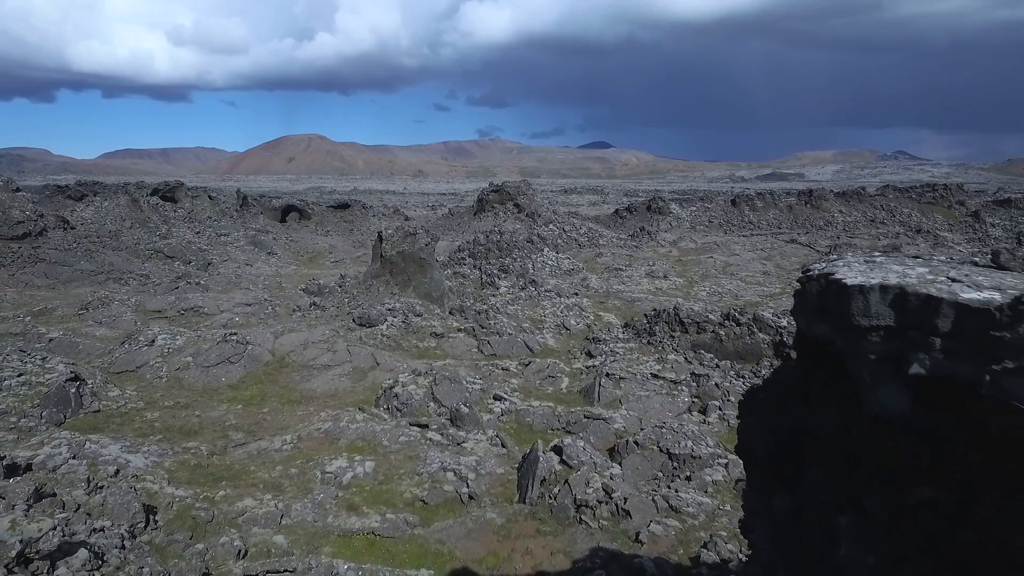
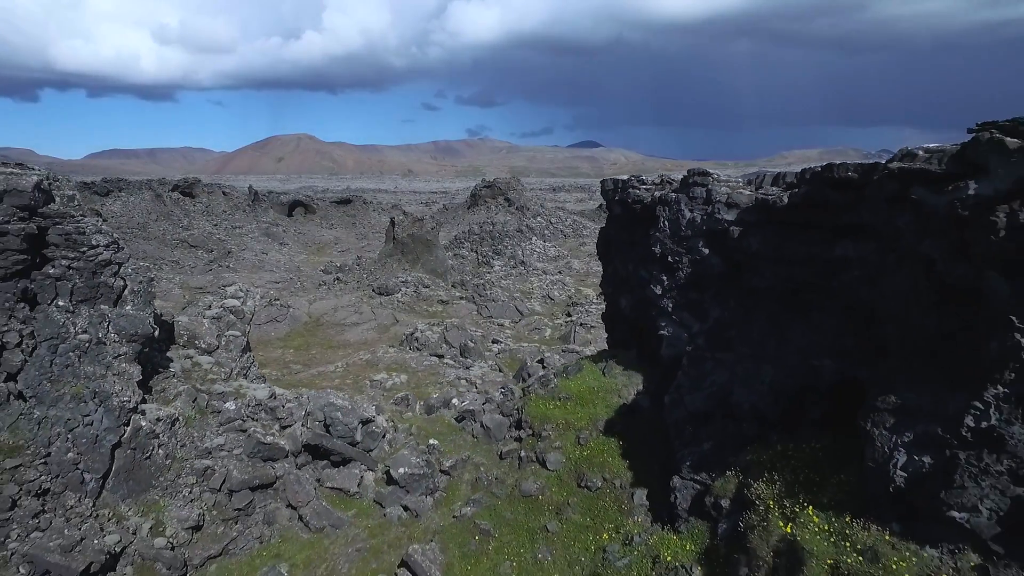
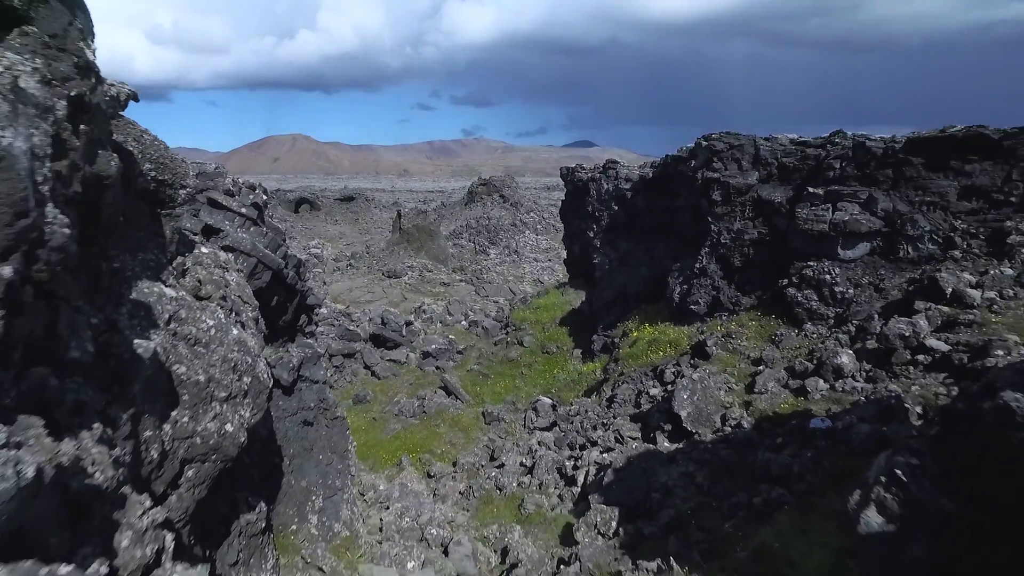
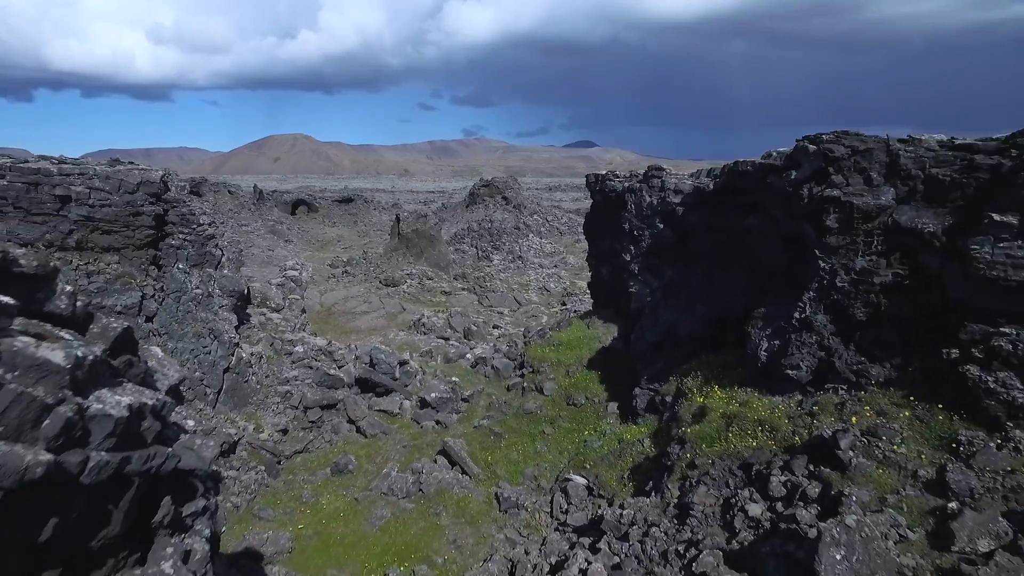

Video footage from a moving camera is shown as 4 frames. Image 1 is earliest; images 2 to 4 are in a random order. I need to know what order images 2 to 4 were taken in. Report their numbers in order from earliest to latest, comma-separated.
2, 4, 3
